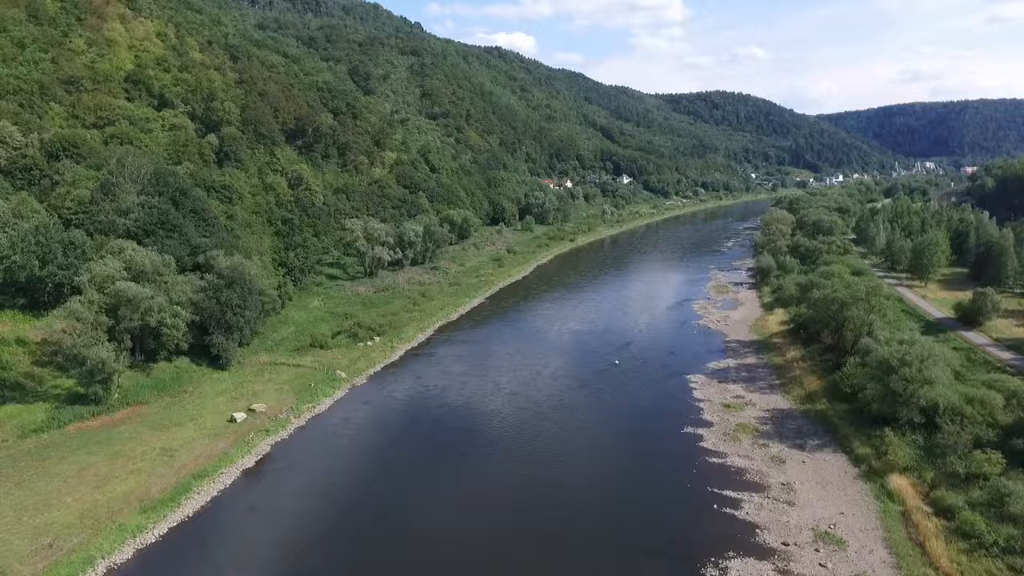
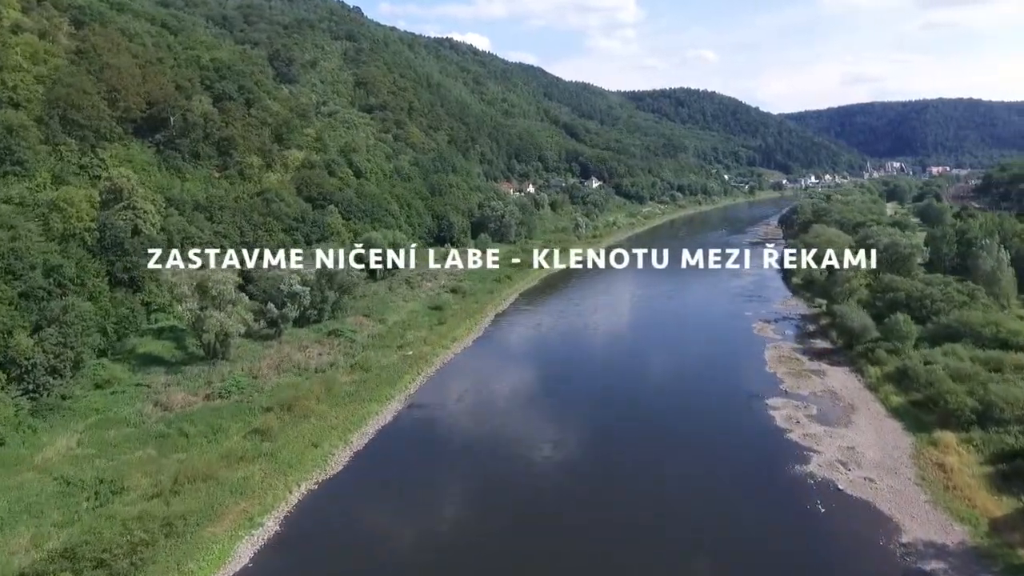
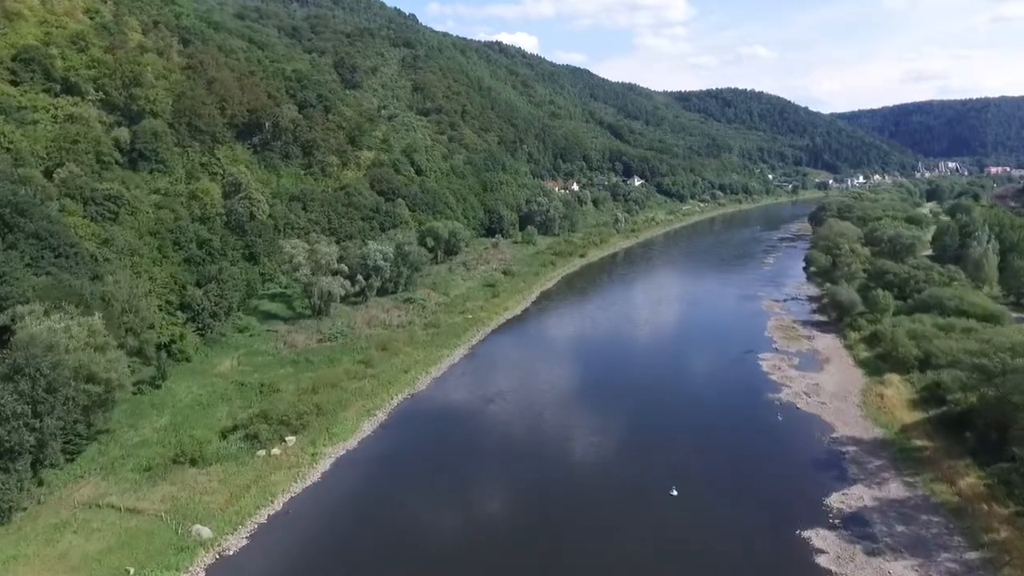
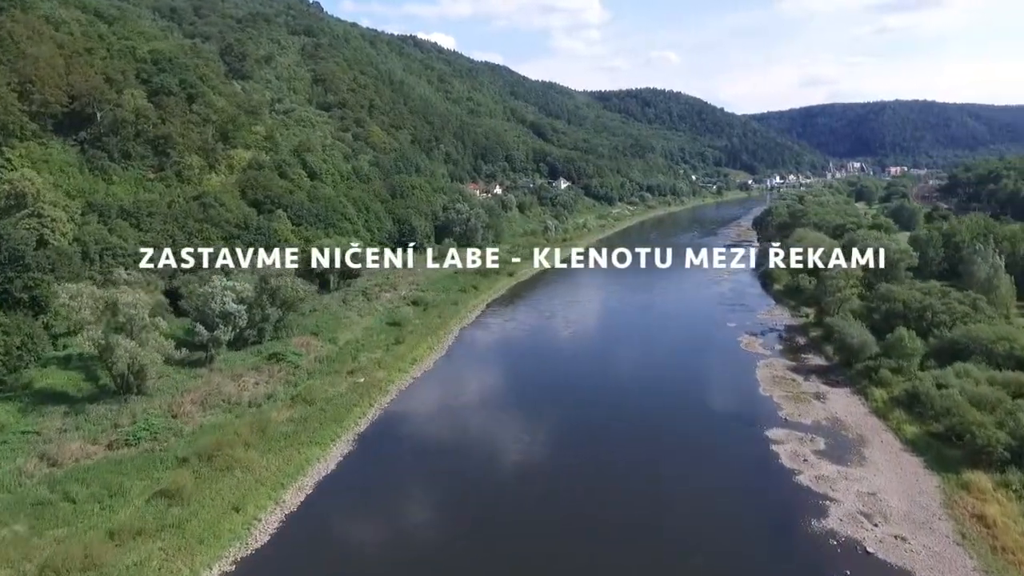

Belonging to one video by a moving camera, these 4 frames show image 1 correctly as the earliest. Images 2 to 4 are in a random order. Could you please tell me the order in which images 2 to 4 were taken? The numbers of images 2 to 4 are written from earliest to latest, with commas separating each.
3, 2, 4
